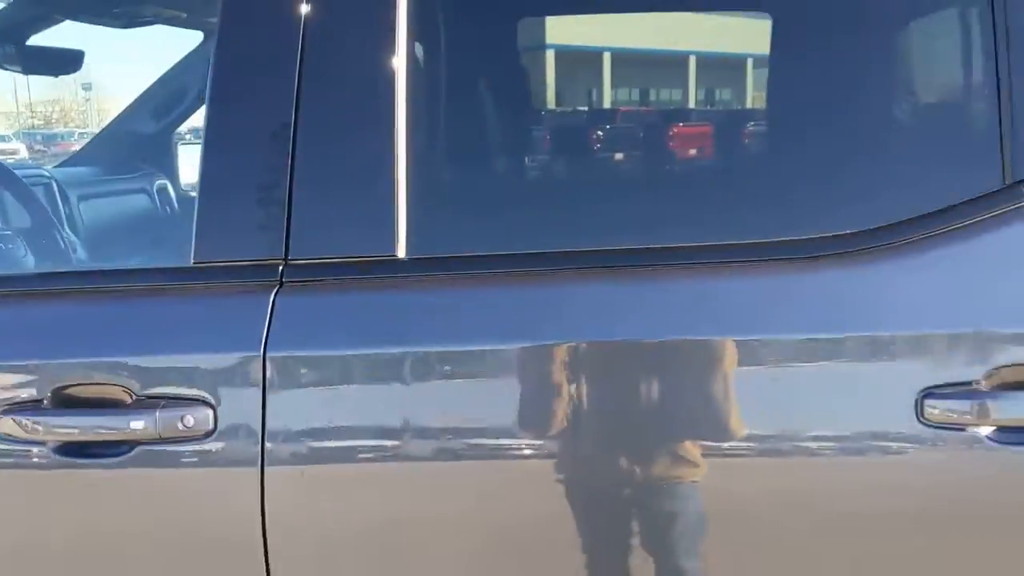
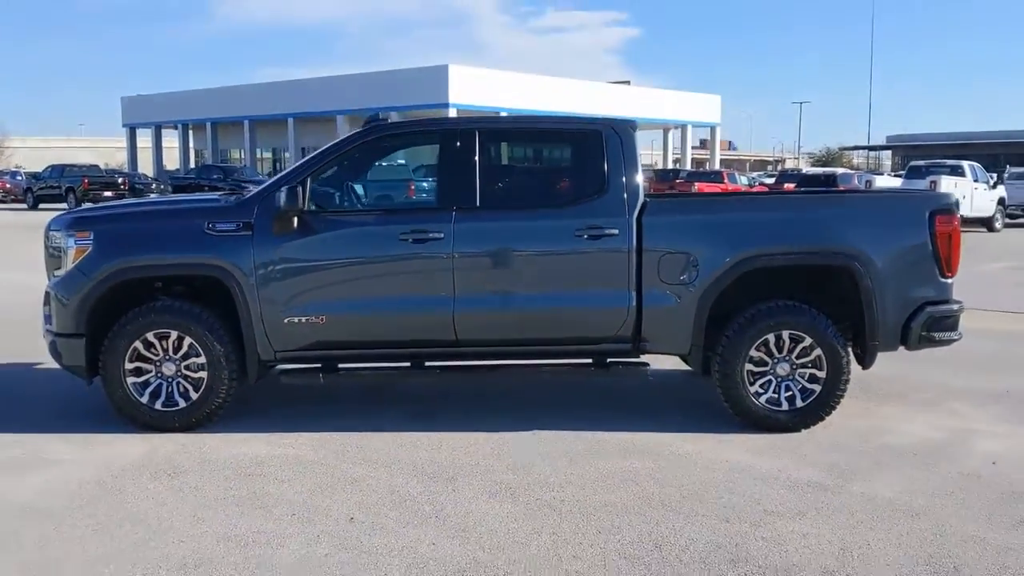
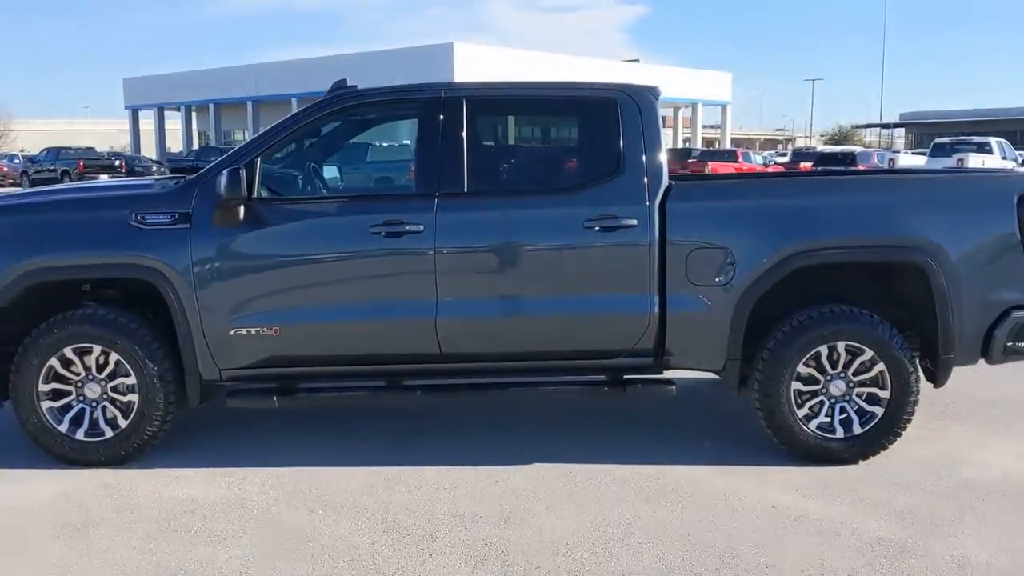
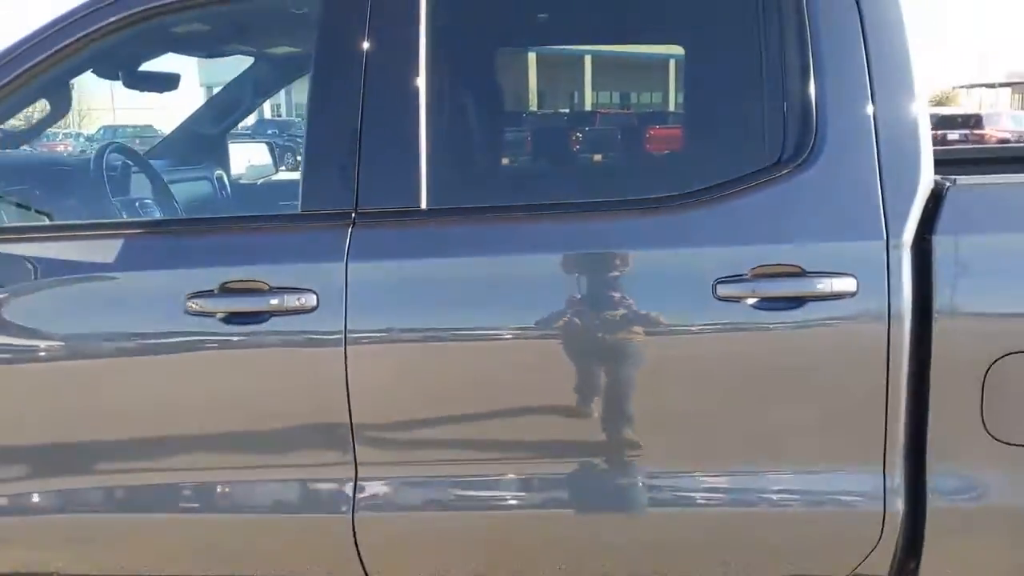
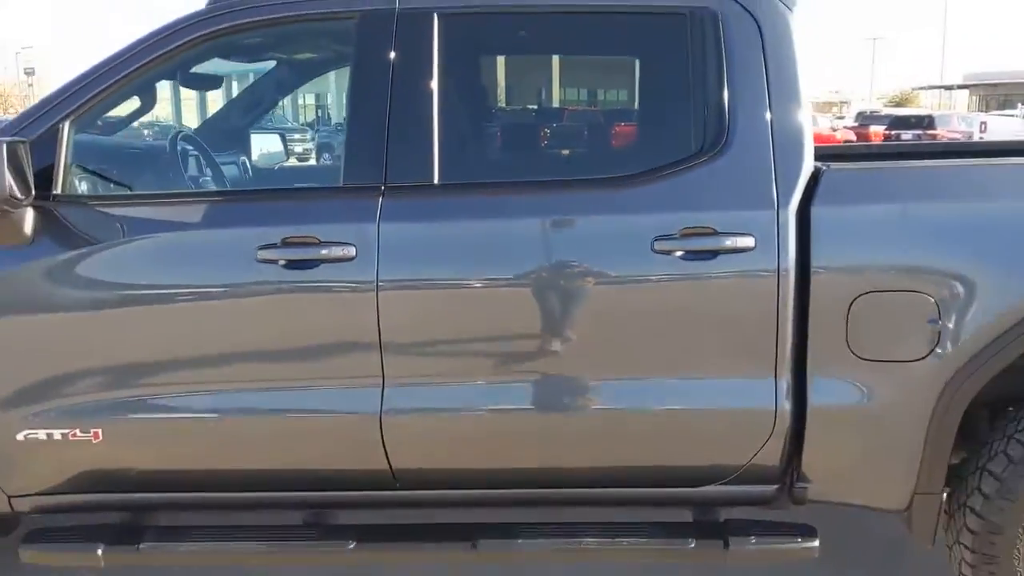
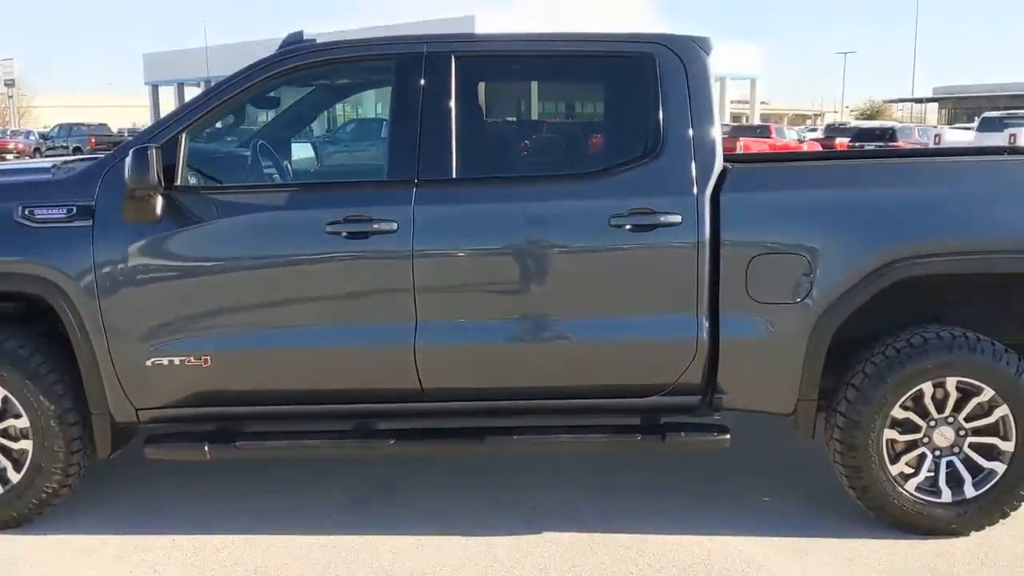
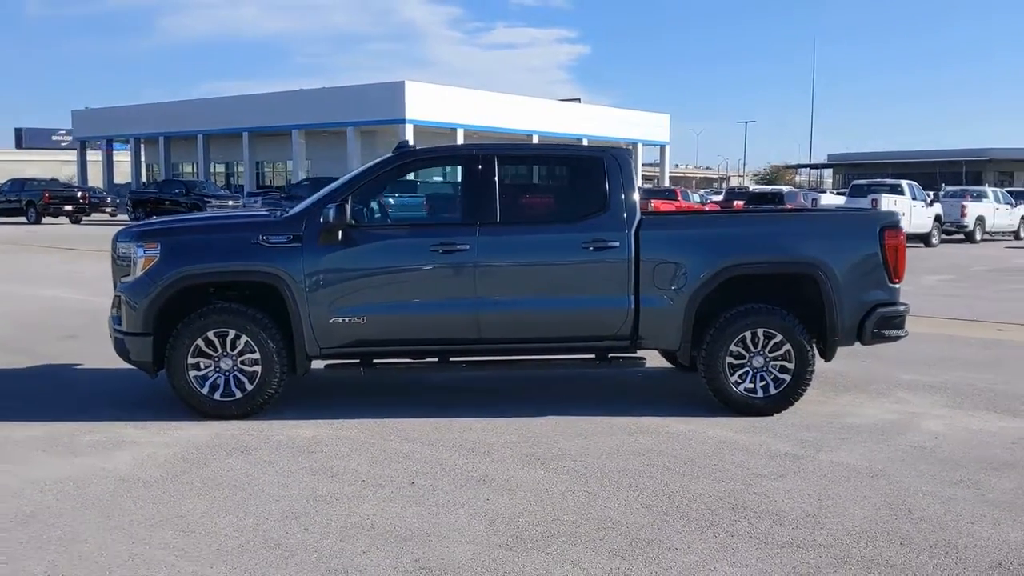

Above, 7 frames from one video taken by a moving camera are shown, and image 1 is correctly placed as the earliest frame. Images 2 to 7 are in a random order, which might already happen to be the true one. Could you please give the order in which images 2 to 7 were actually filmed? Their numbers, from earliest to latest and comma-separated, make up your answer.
4, 5, 6, 3, 2, 7
